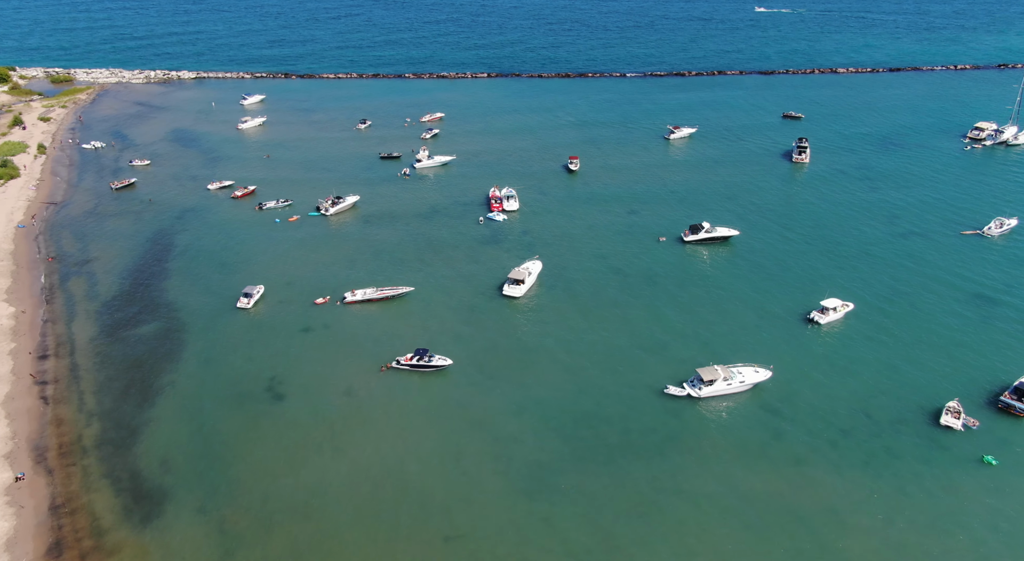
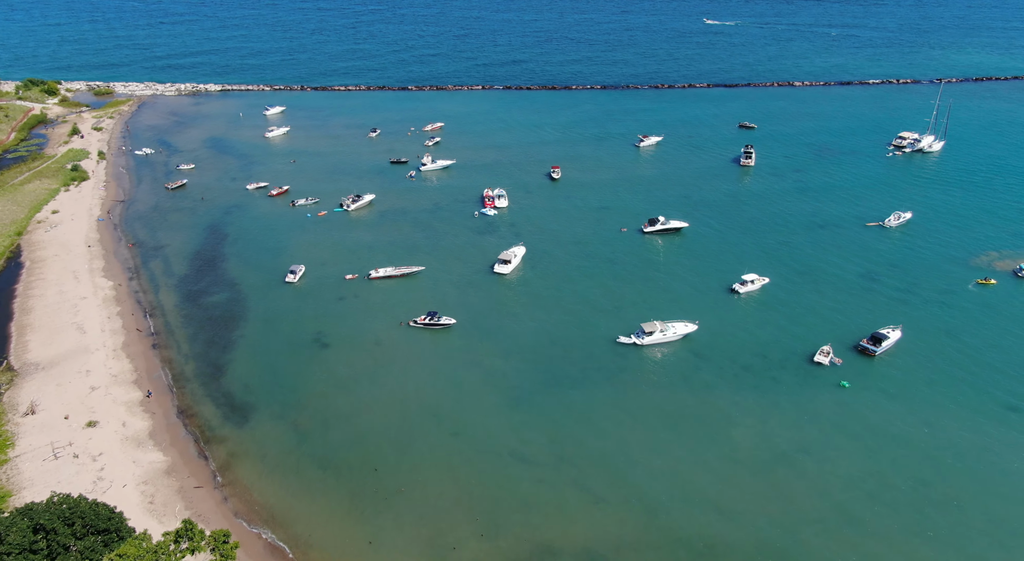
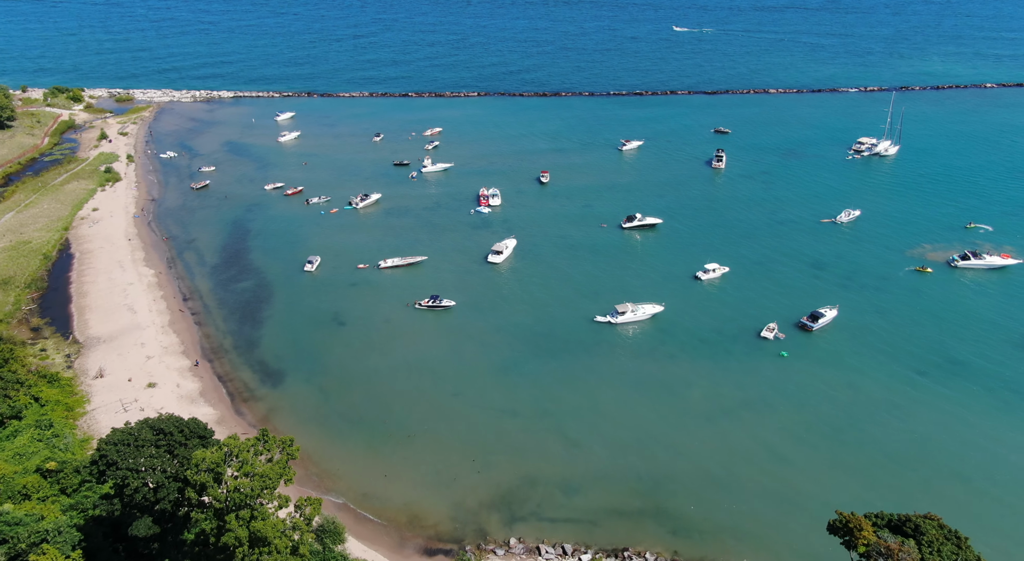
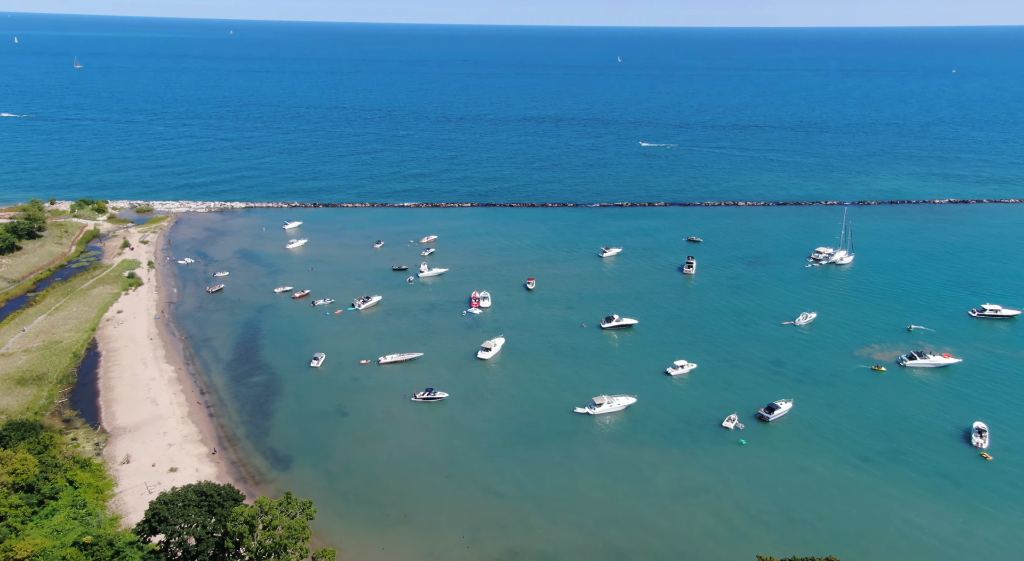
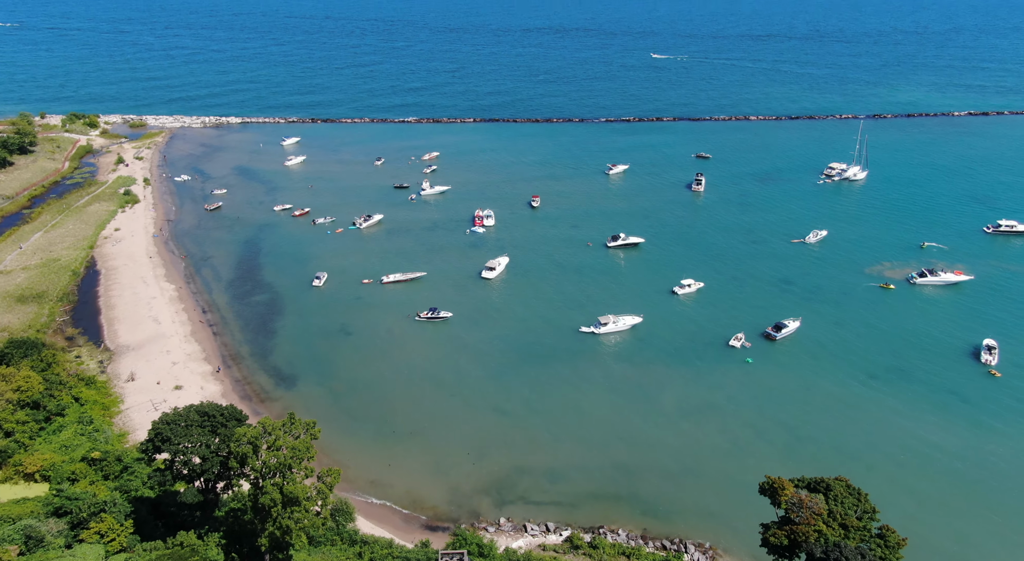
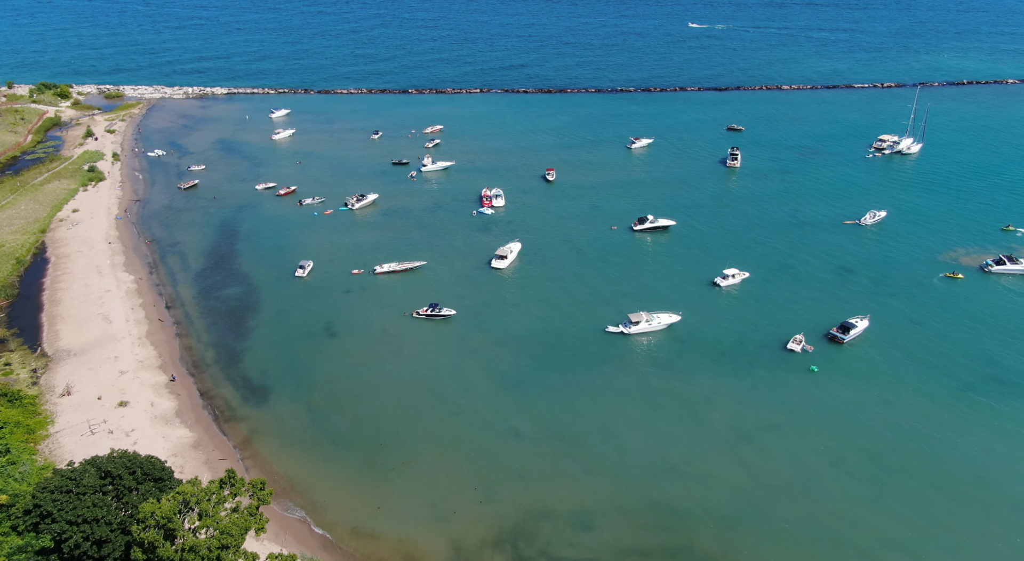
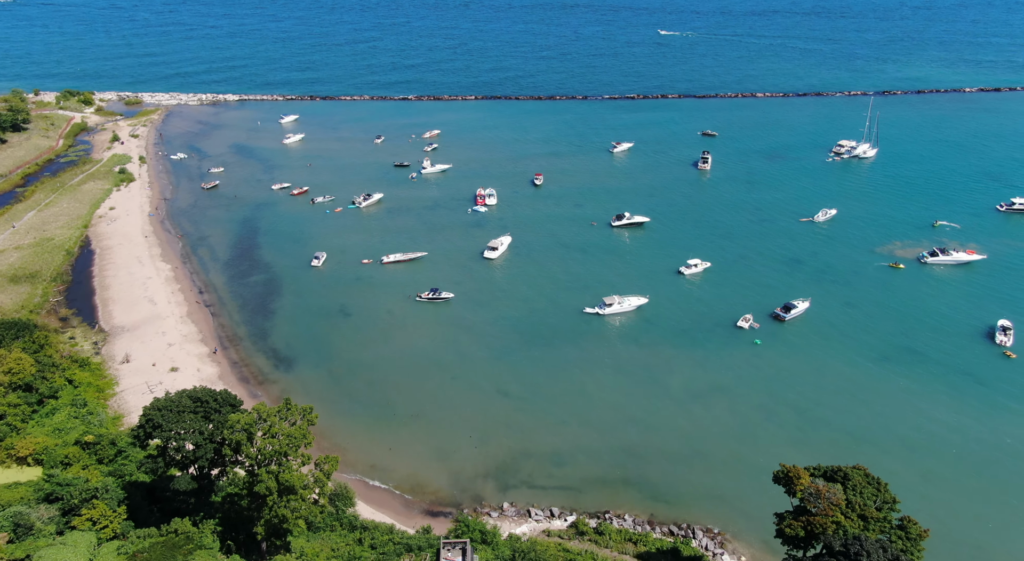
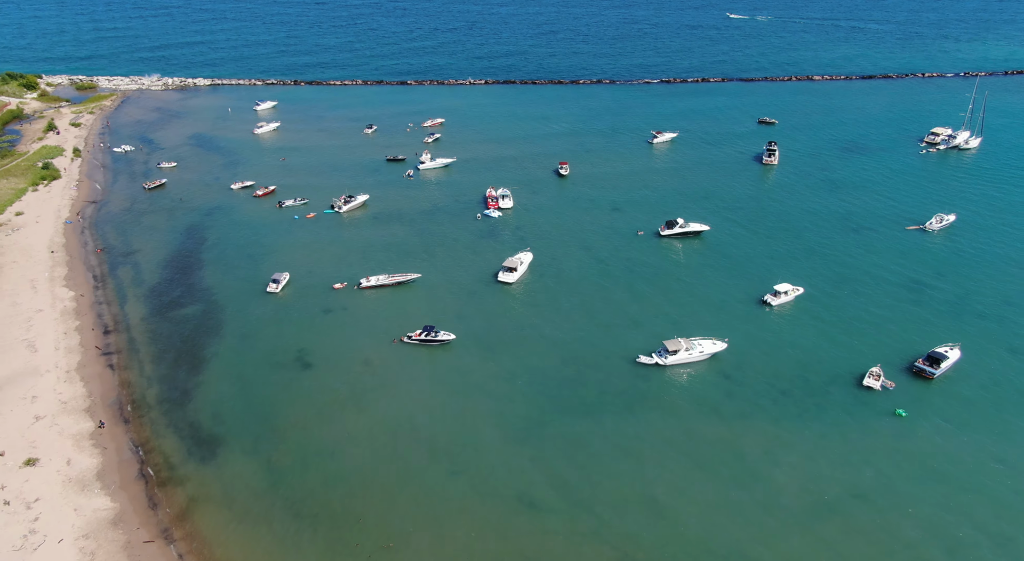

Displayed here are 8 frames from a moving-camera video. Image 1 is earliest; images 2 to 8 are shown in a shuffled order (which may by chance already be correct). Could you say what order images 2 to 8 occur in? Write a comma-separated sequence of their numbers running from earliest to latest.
8, 2, 6, 3, 7, 5, 4
